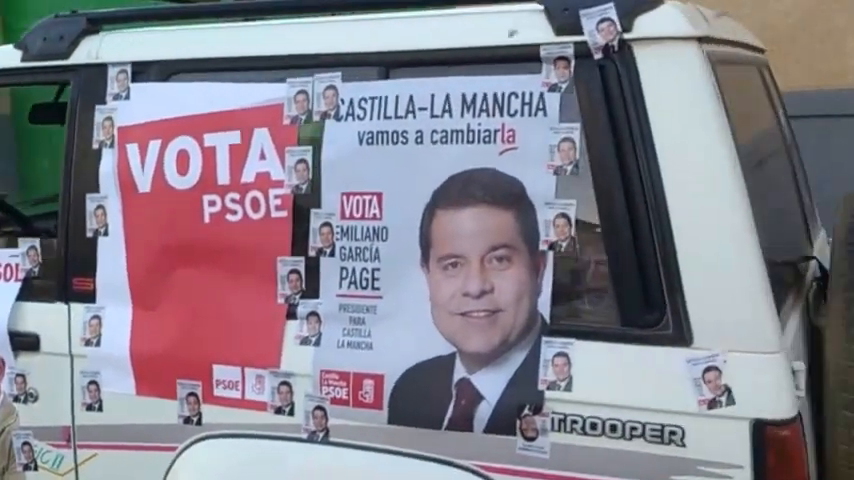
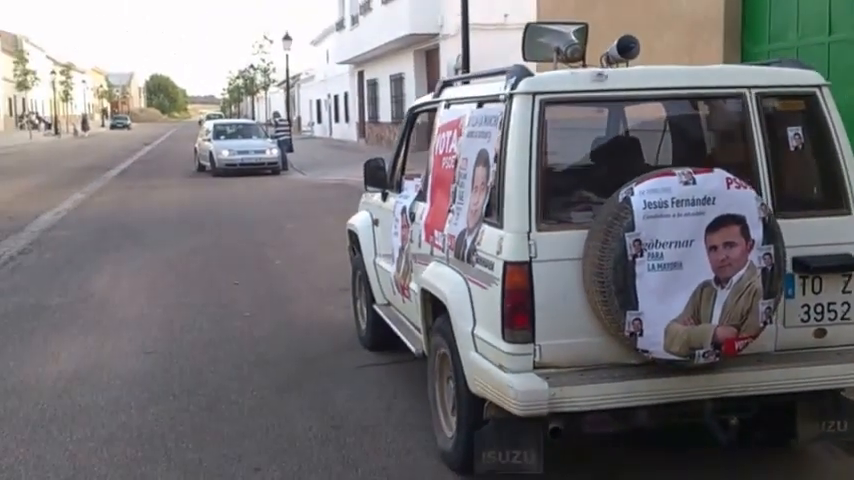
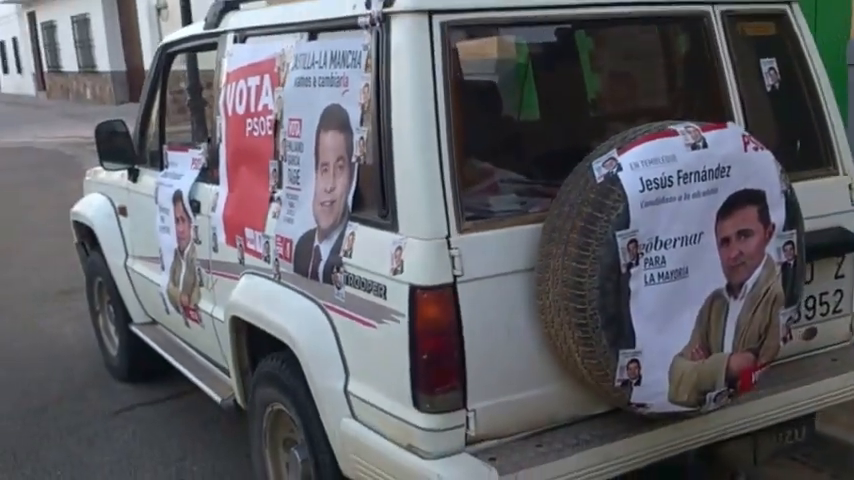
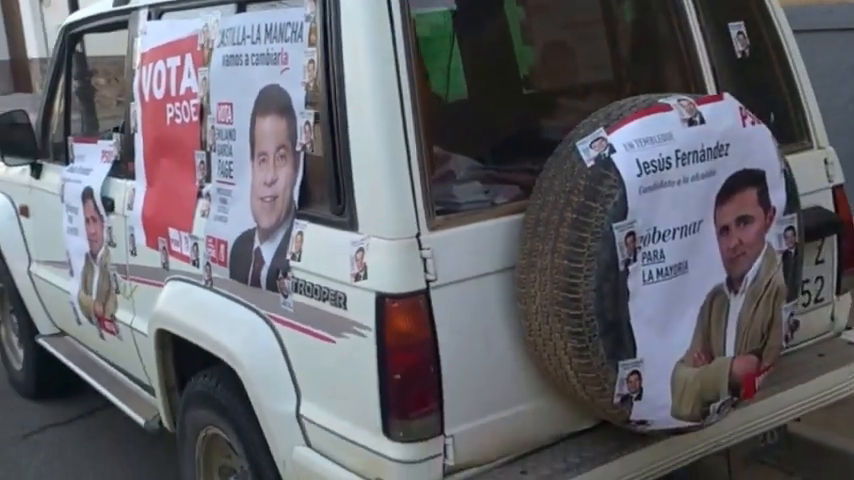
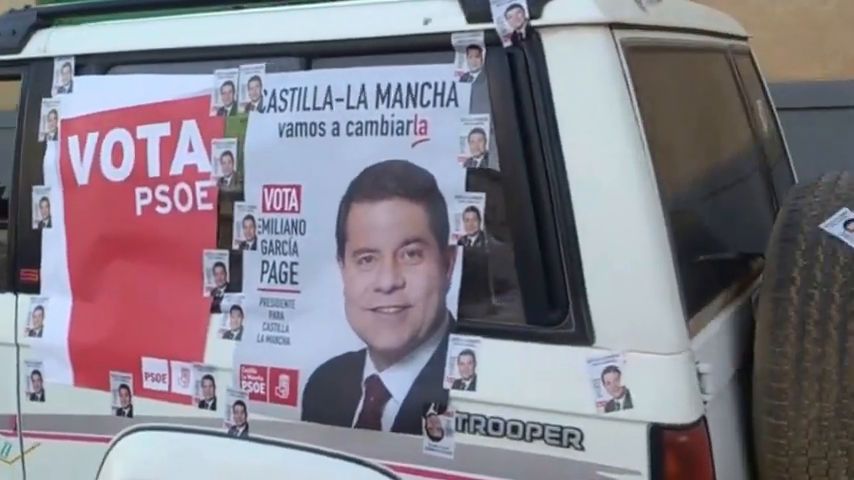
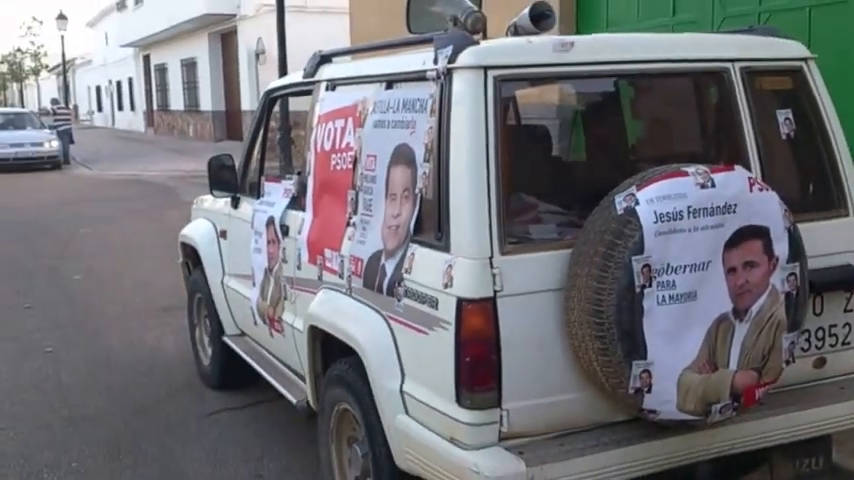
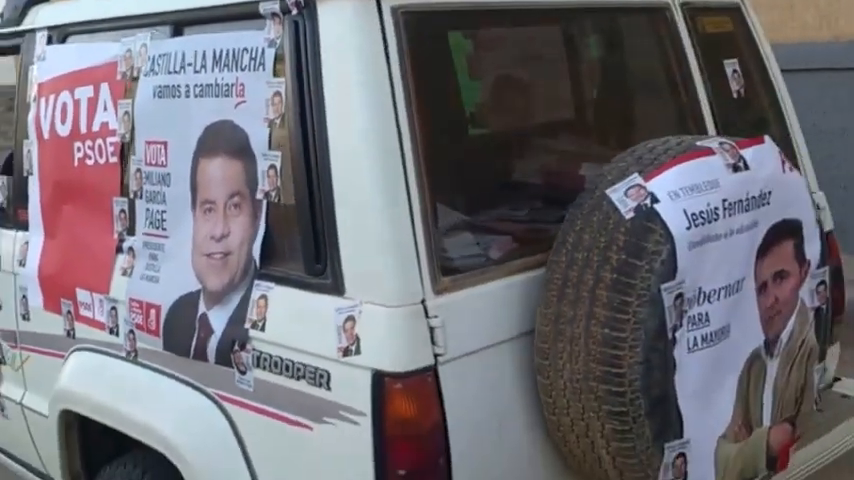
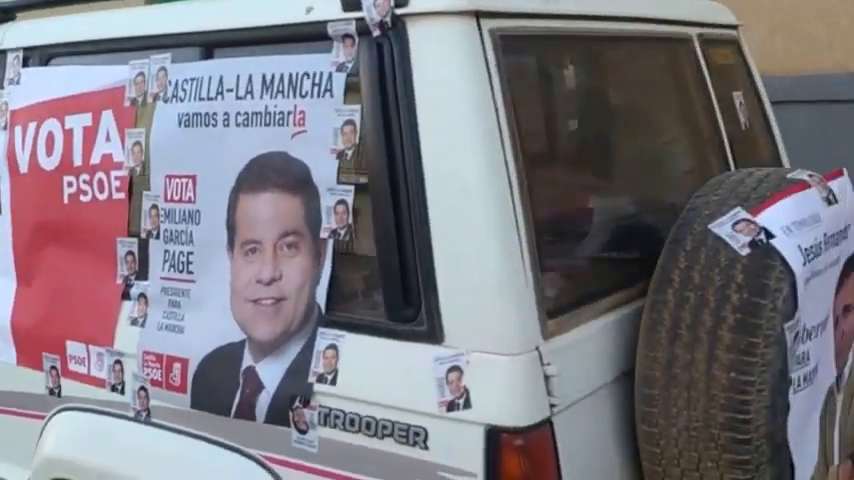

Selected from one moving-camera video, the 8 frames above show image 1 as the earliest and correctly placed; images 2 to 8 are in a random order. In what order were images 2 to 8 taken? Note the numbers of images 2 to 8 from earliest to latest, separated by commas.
5, 8, 7, 4, 3, 6, 2
